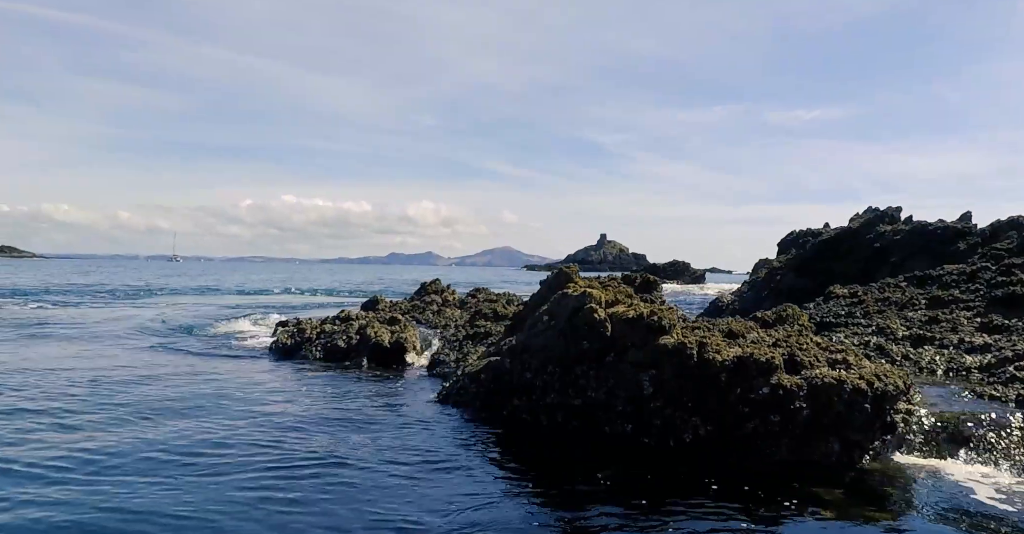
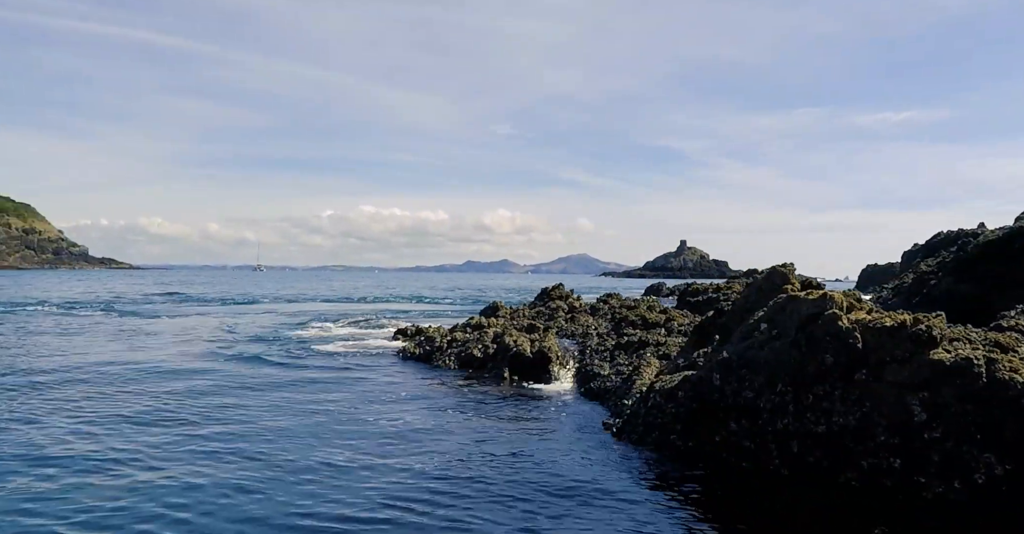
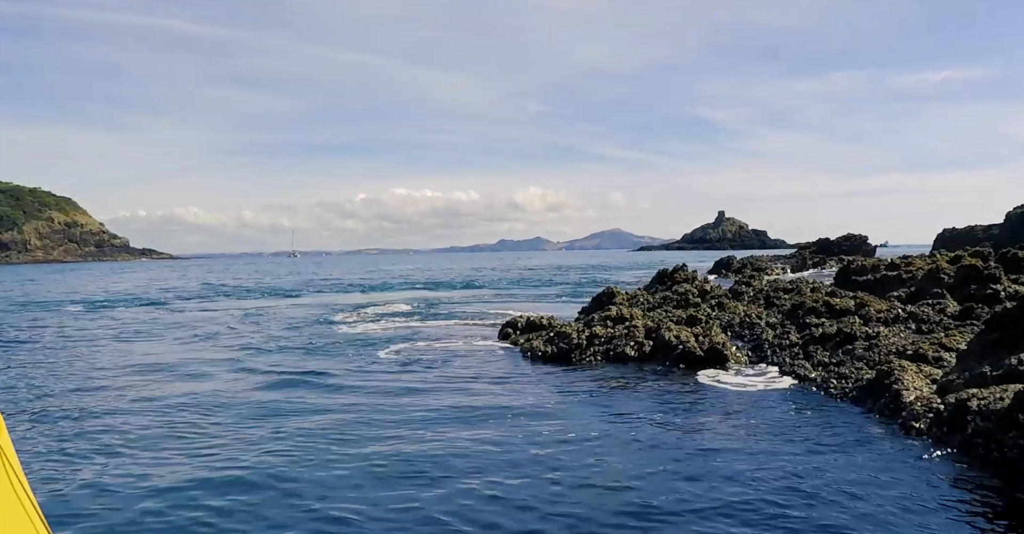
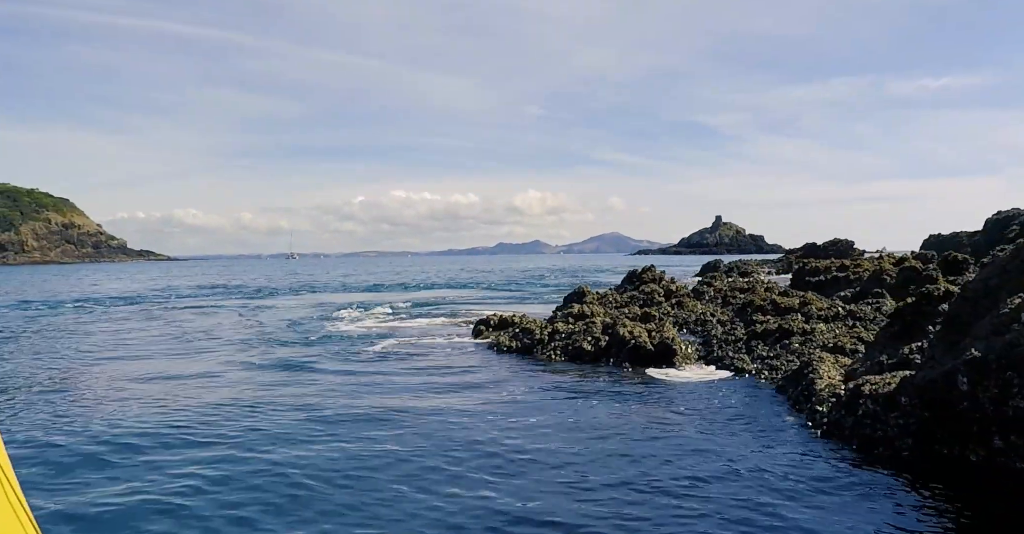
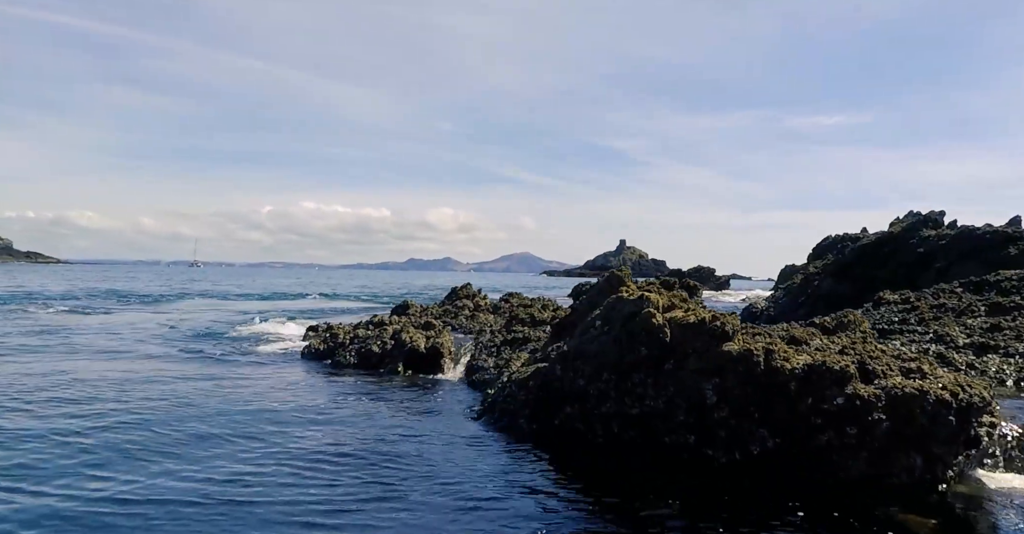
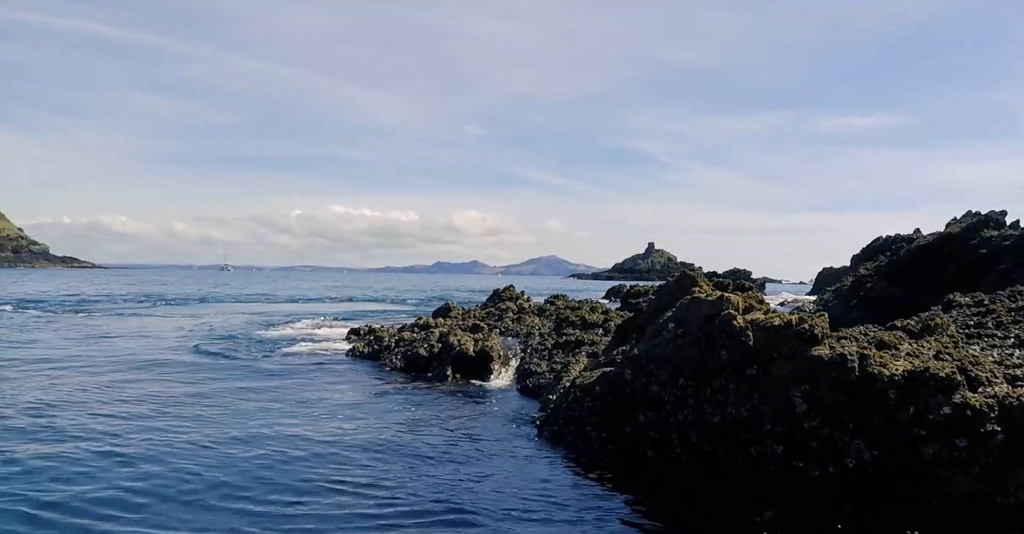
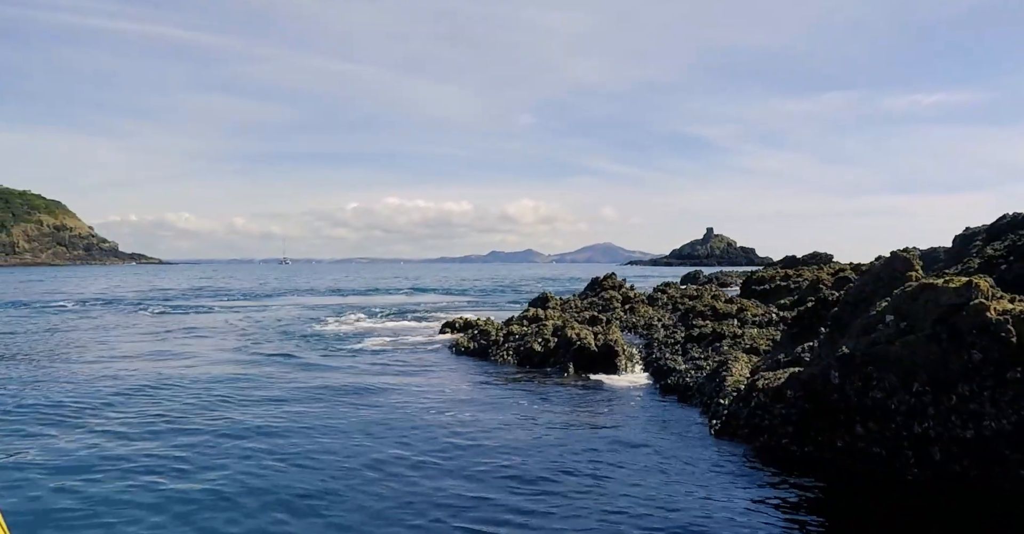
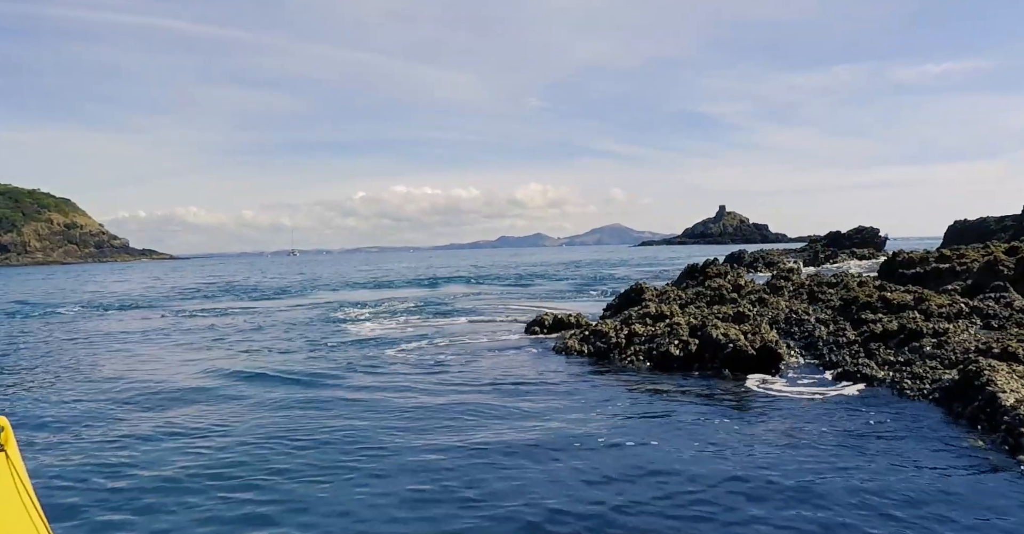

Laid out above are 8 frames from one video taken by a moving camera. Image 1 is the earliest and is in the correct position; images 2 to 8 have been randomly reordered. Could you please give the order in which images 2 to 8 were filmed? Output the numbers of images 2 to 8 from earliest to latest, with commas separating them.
5, 6, 2, 7, 4, 3, 8
